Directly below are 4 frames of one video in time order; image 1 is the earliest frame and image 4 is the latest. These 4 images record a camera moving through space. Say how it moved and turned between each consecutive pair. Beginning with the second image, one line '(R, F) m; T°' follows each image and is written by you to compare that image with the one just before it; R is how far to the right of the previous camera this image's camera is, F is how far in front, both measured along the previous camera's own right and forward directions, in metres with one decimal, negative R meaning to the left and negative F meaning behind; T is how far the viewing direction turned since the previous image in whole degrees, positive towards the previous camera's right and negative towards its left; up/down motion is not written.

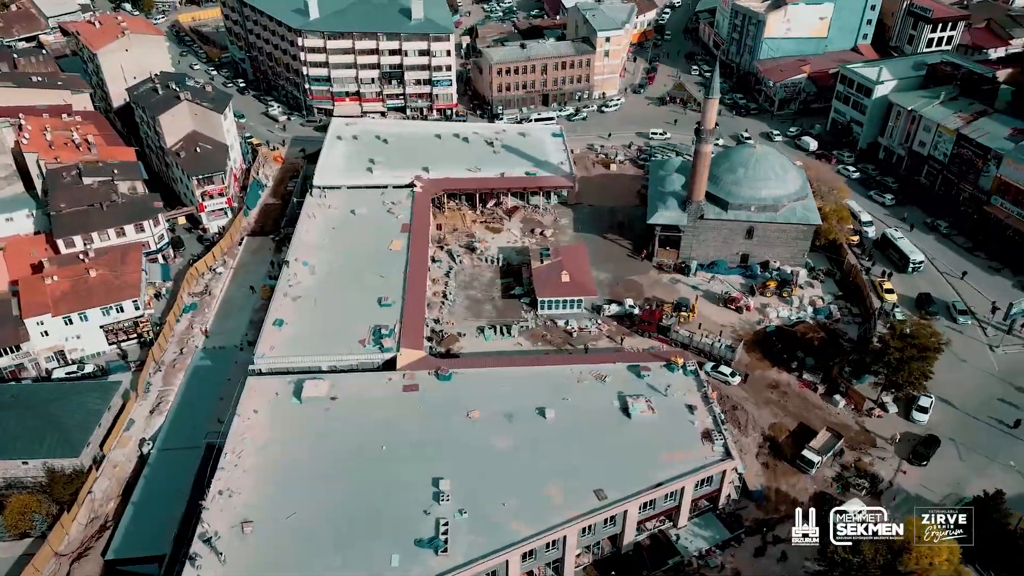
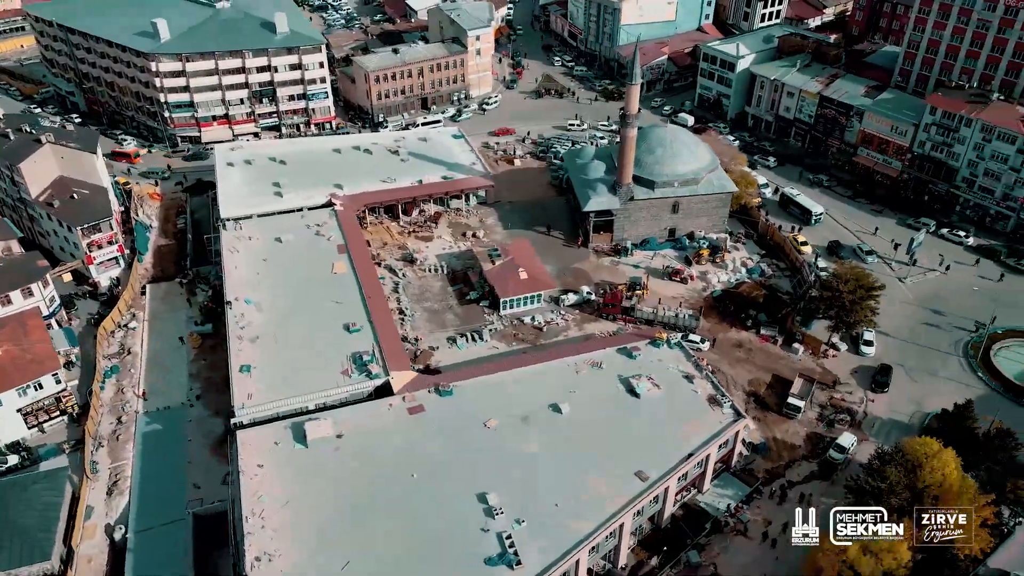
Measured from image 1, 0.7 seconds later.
(-9.0, +1.3) m; +13°
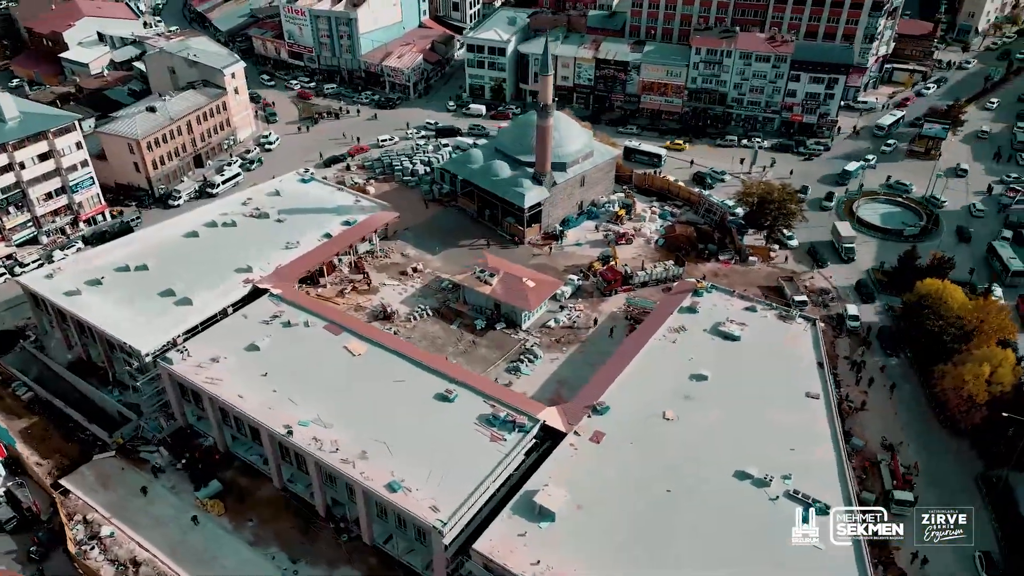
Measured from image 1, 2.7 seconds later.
(-25.8, +8.8) m; +30°
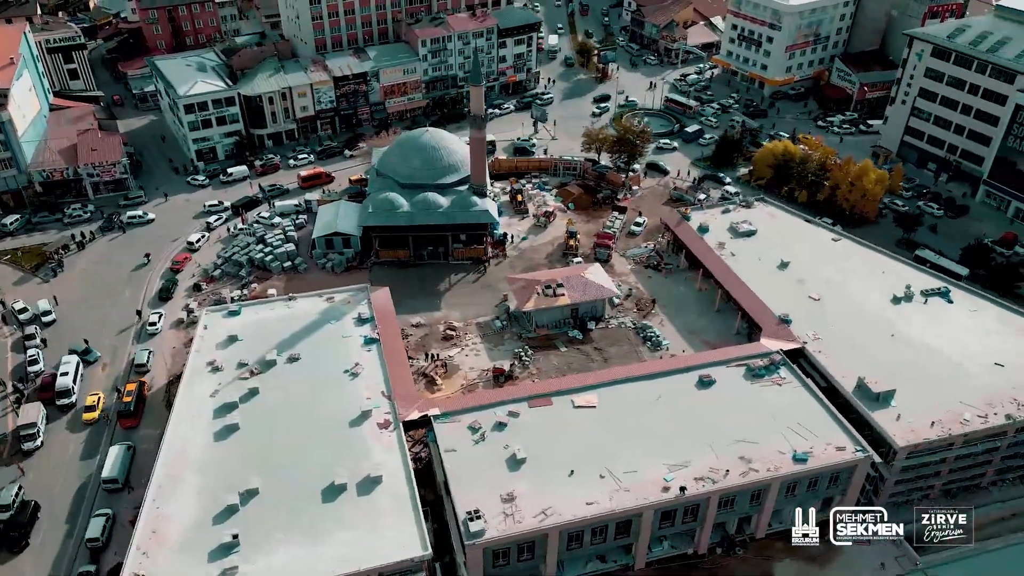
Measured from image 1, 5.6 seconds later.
(-35.3, +15.3) m; +40°
